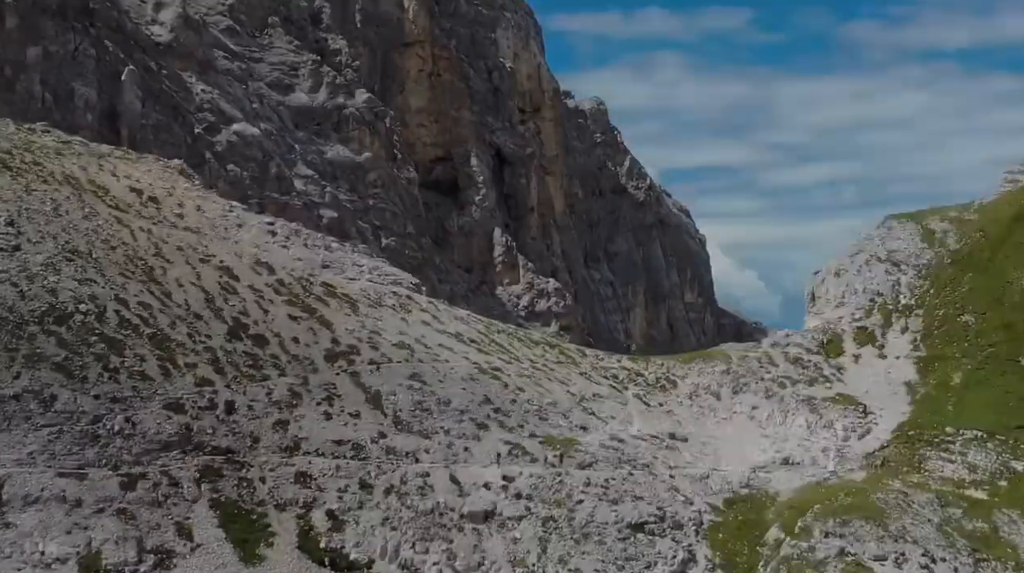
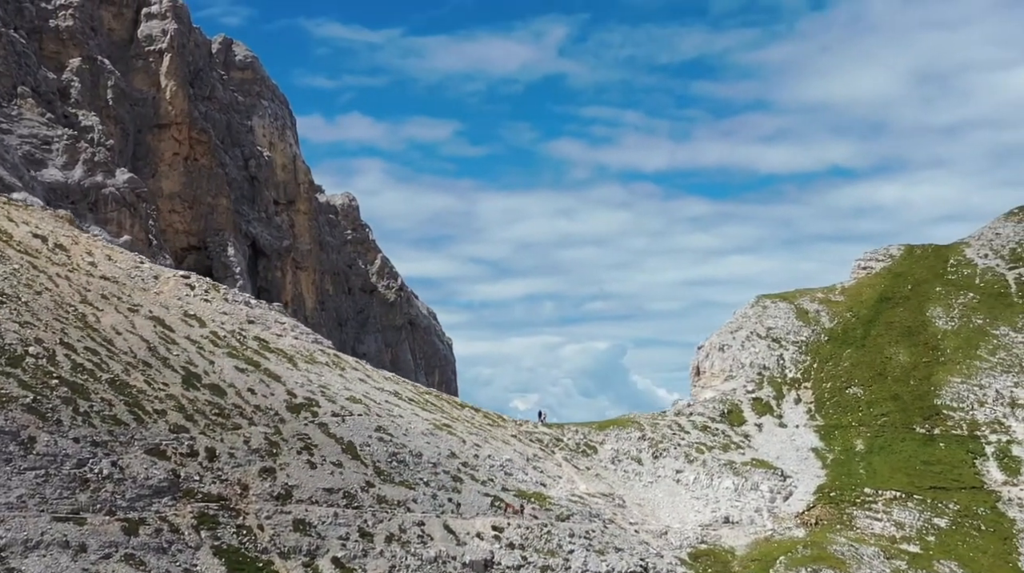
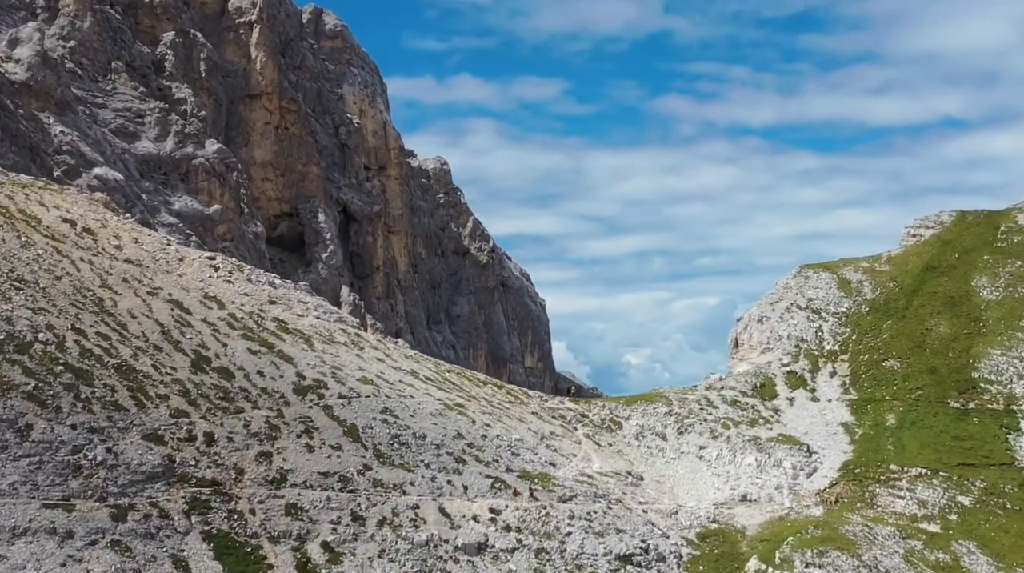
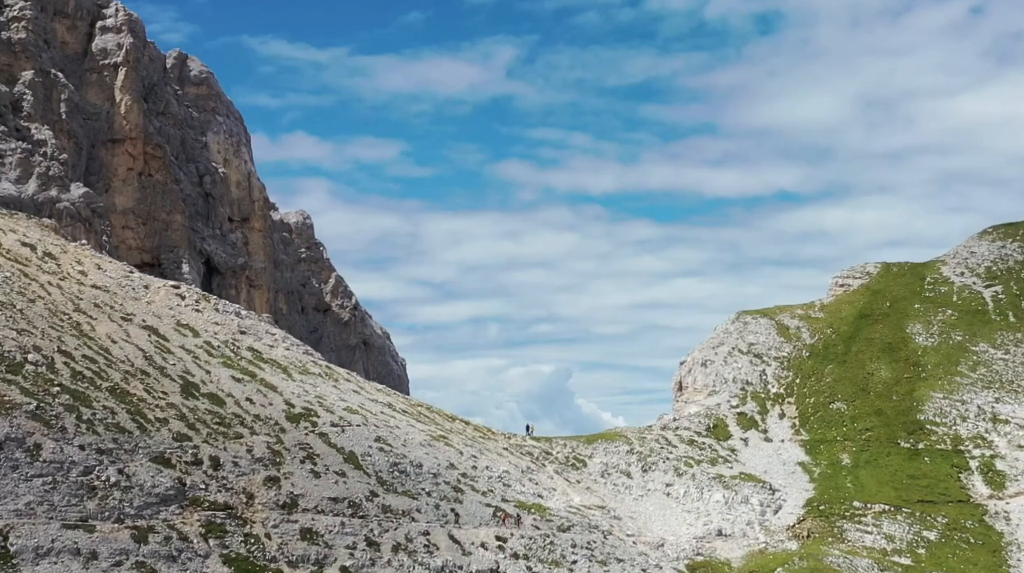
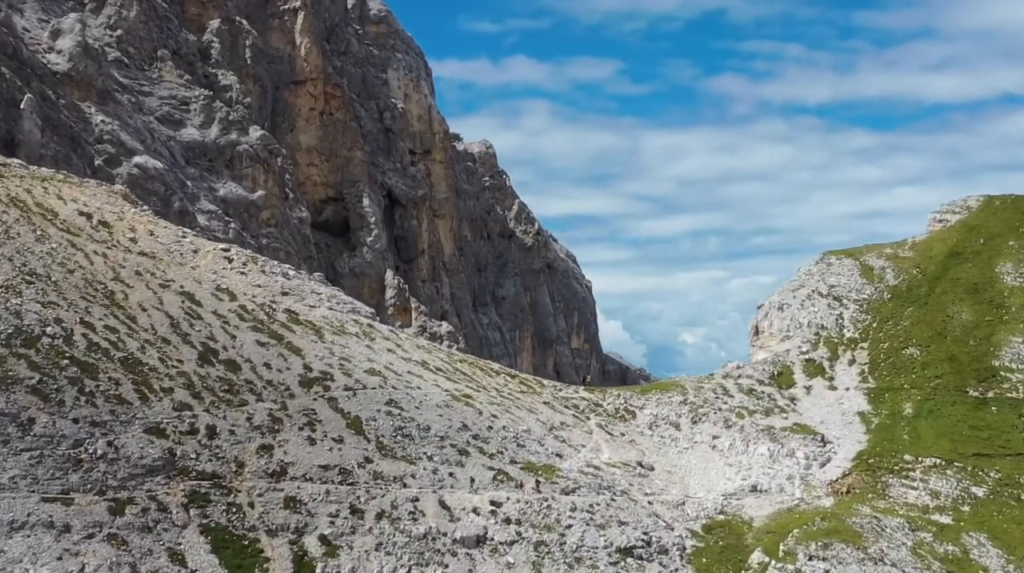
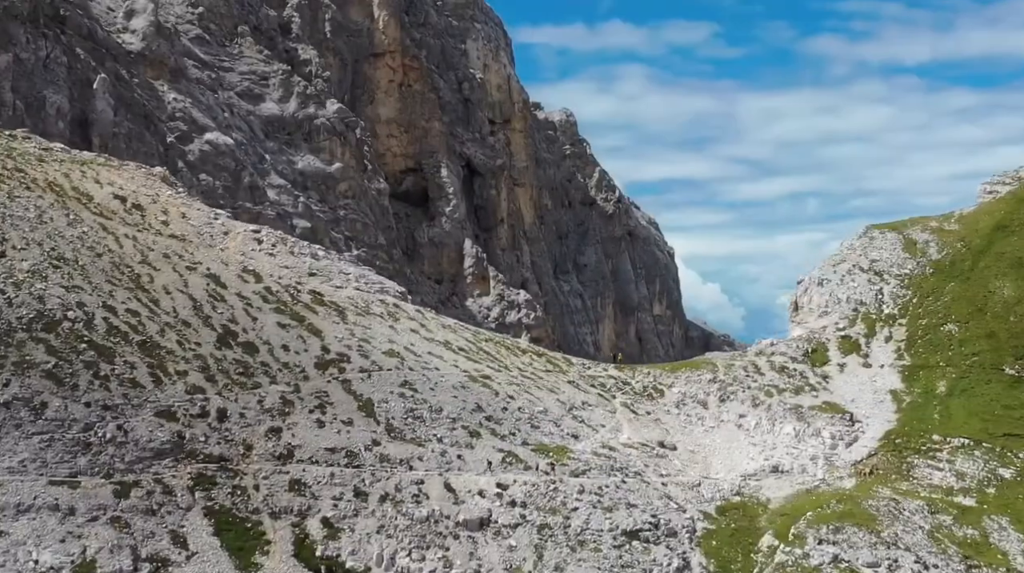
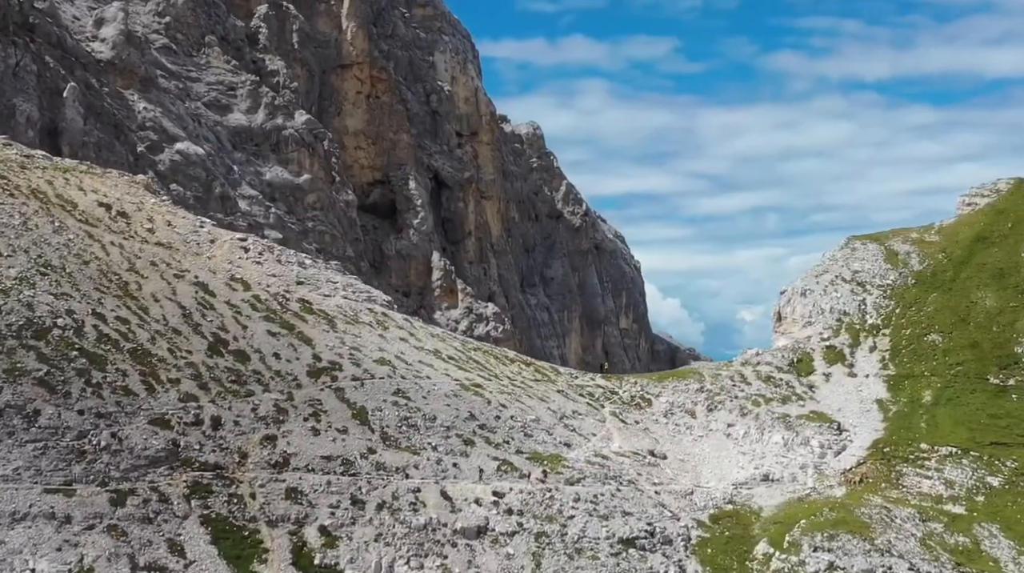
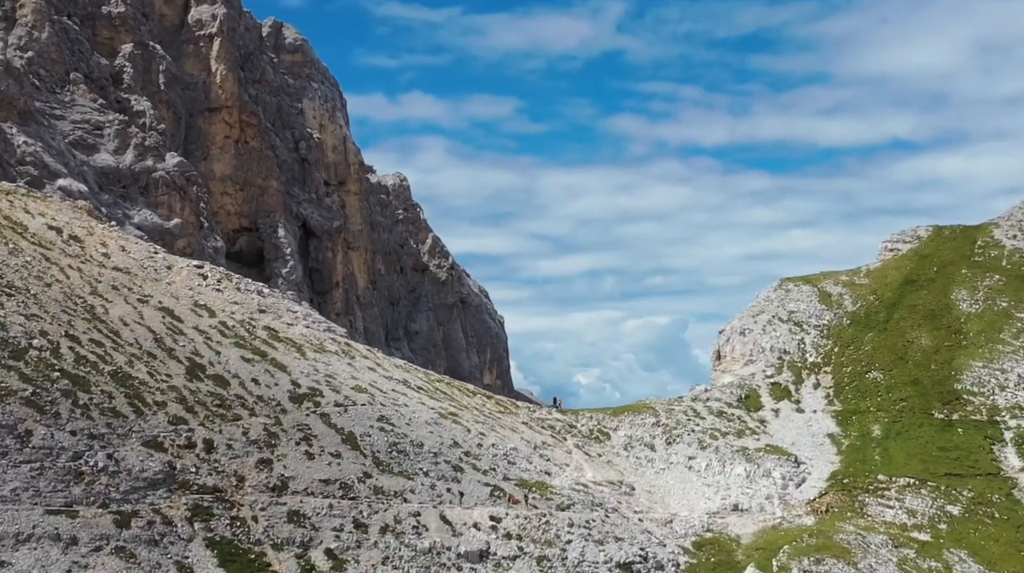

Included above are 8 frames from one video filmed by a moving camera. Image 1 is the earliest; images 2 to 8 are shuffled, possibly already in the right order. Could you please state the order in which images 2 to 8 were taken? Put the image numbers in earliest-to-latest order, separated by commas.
6, 7, 5, 3, 8, 2, 4
